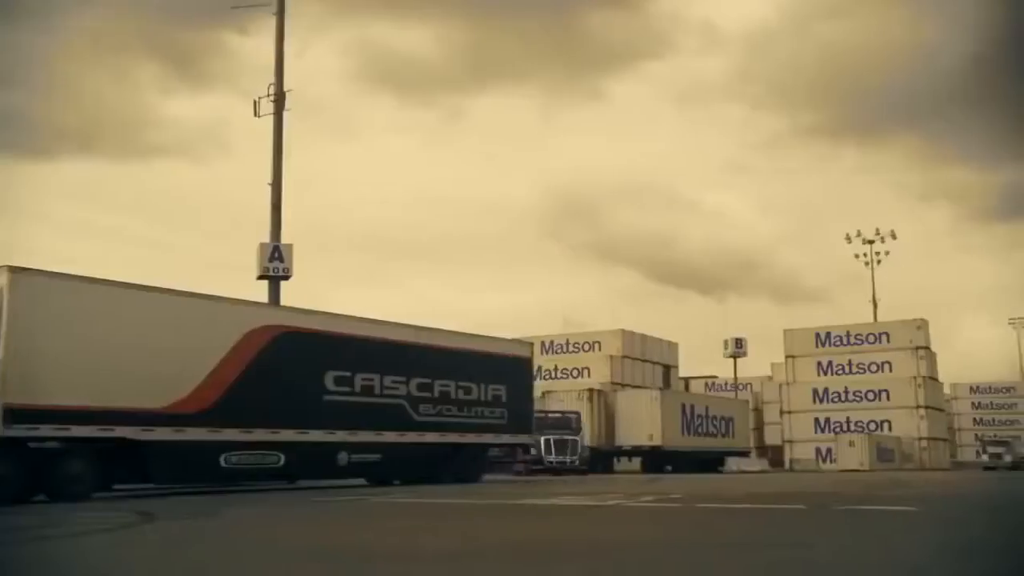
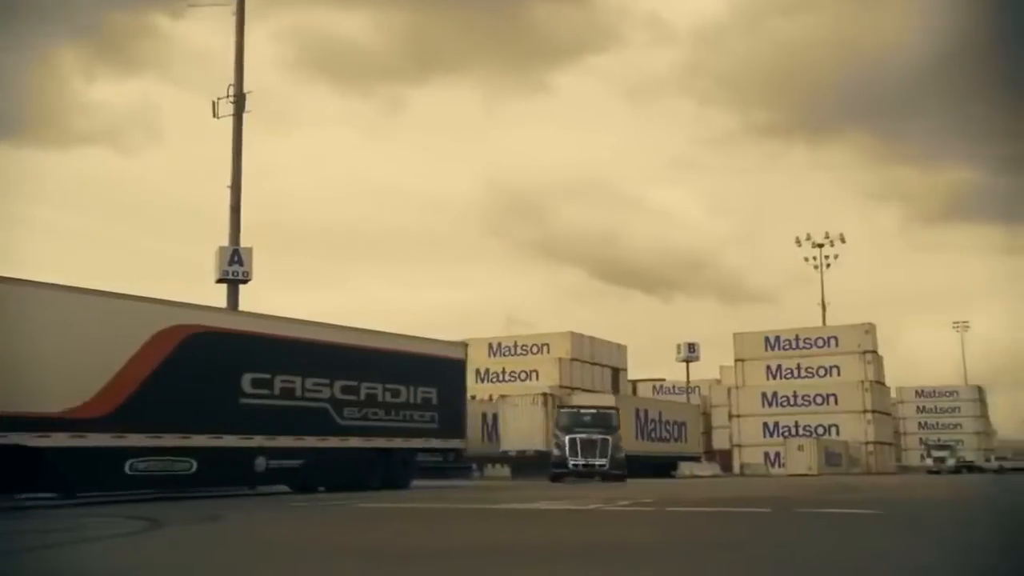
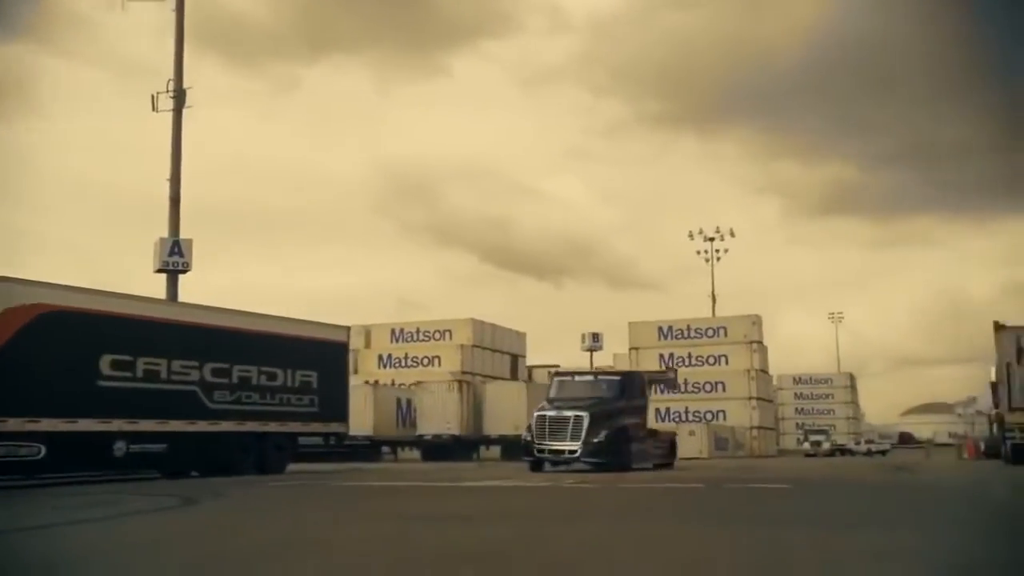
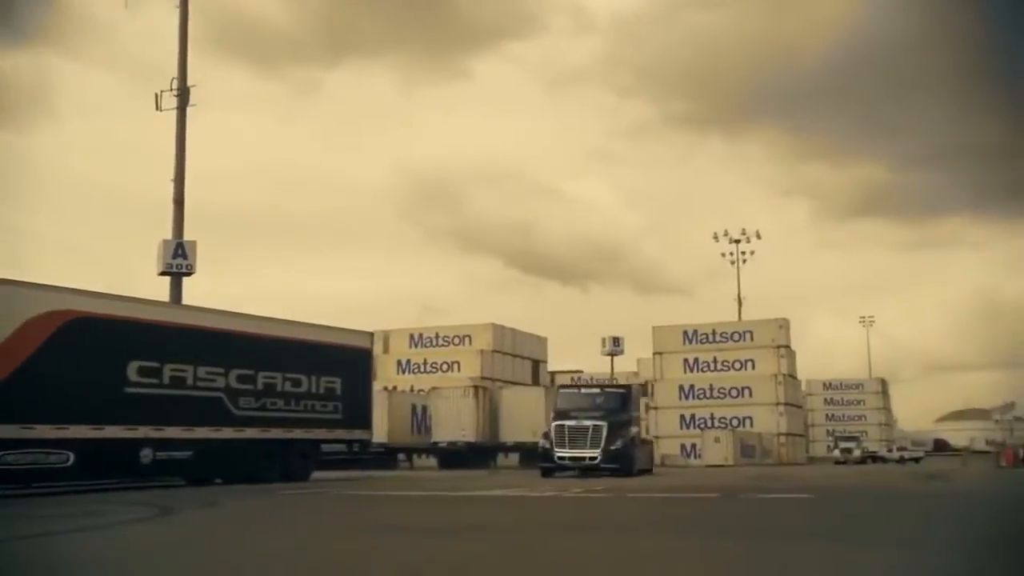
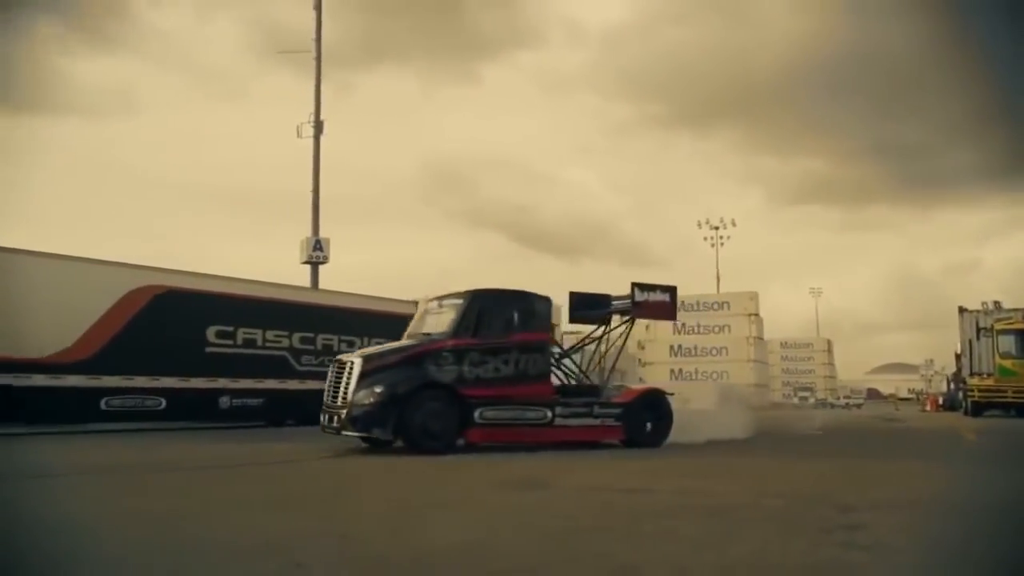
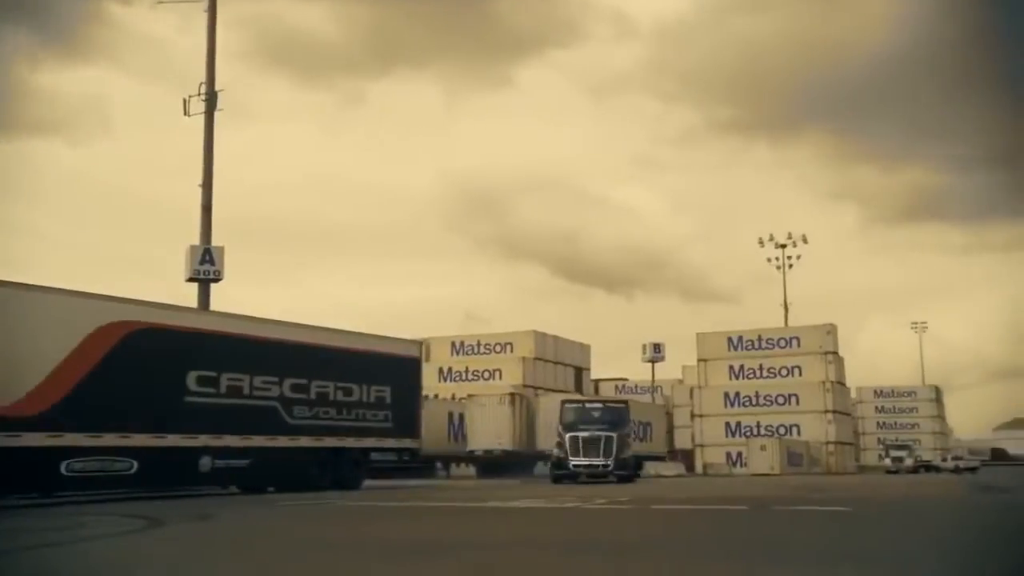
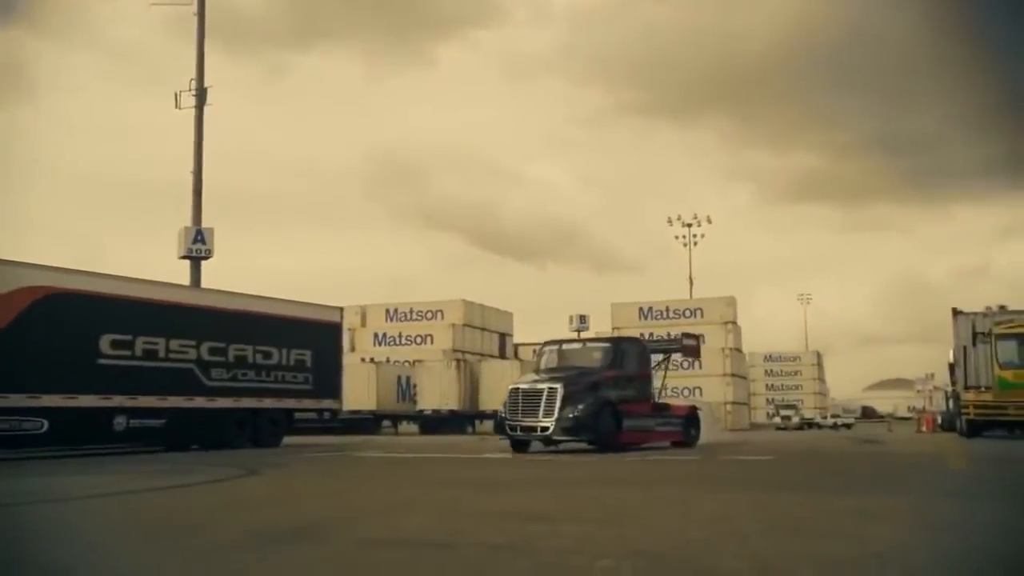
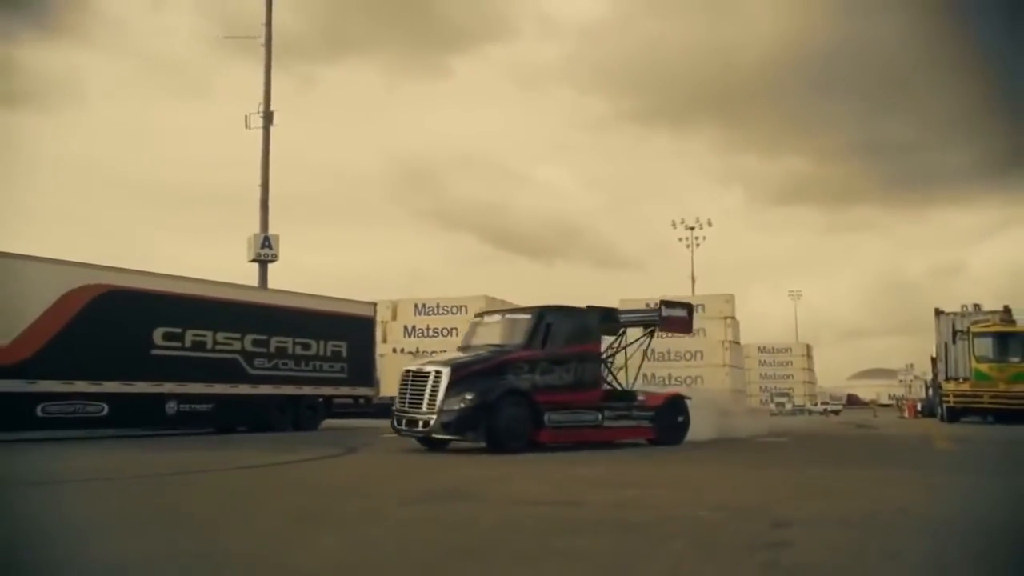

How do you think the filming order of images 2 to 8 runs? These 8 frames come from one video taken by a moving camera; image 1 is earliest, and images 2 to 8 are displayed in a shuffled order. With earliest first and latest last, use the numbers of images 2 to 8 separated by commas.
2, 6, 4, 3, 7, 8, 5
